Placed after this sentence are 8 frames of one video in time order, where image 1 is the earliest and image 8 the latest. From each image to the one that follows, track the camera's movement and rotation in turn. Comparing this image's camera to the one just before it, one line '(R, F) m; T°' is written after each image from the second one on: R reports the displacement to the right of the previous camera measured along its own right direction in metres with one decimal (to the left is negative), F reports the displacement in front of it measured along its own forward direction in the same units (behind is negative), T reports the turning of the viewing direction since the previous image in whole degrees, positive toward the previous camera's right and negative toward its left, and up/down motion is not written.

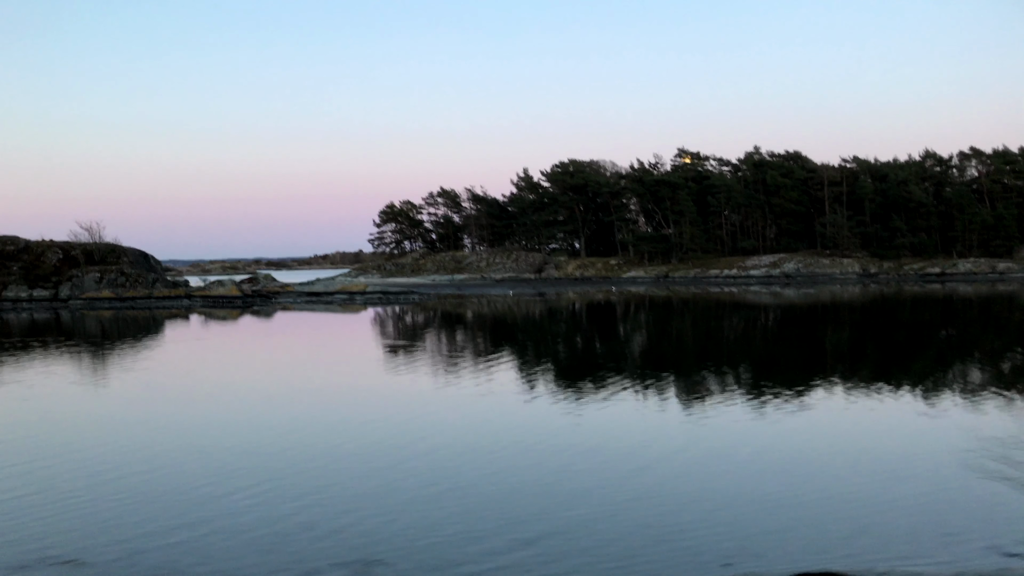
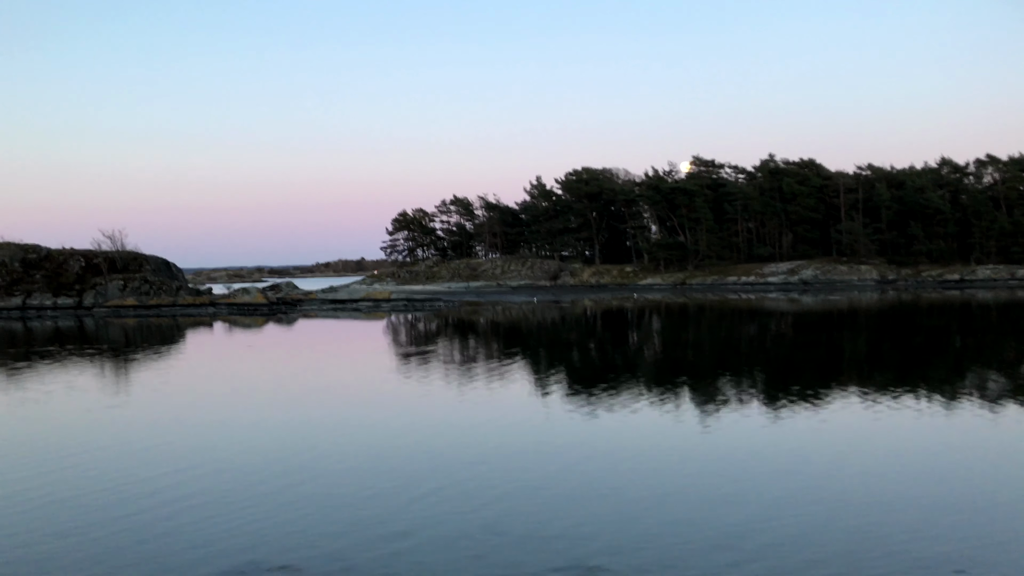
(-0.3, 0.0) m; 0°
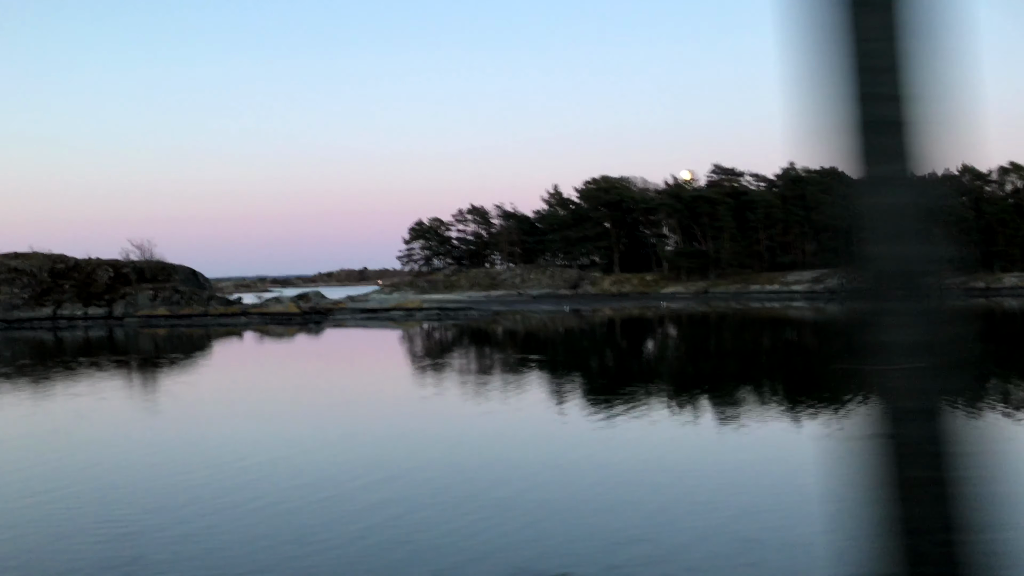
(-0.5, 0.0) m; 0°
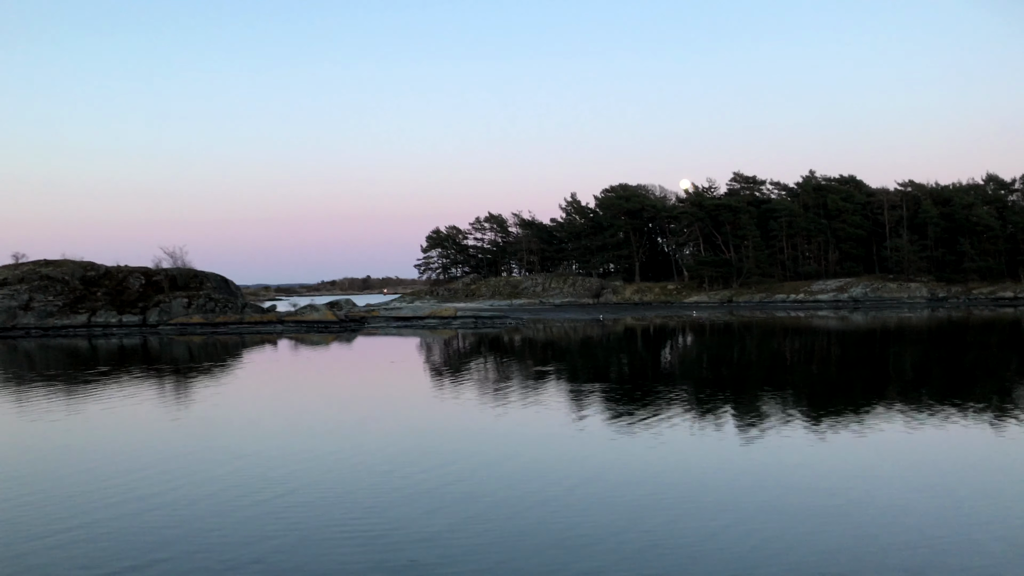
(-0.5, 0.0) m; 0°
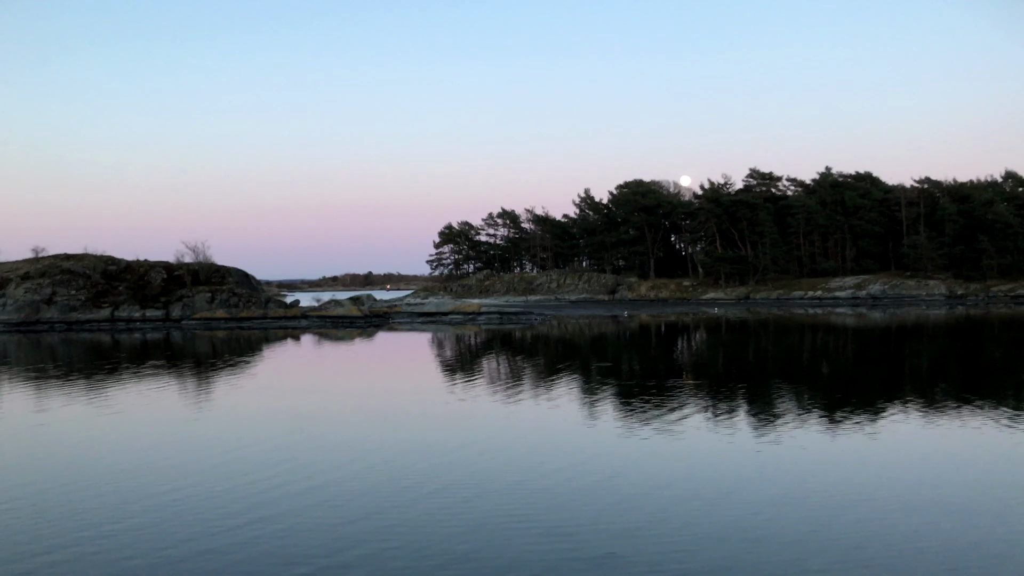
(-0.4, 0.0) m; 0°
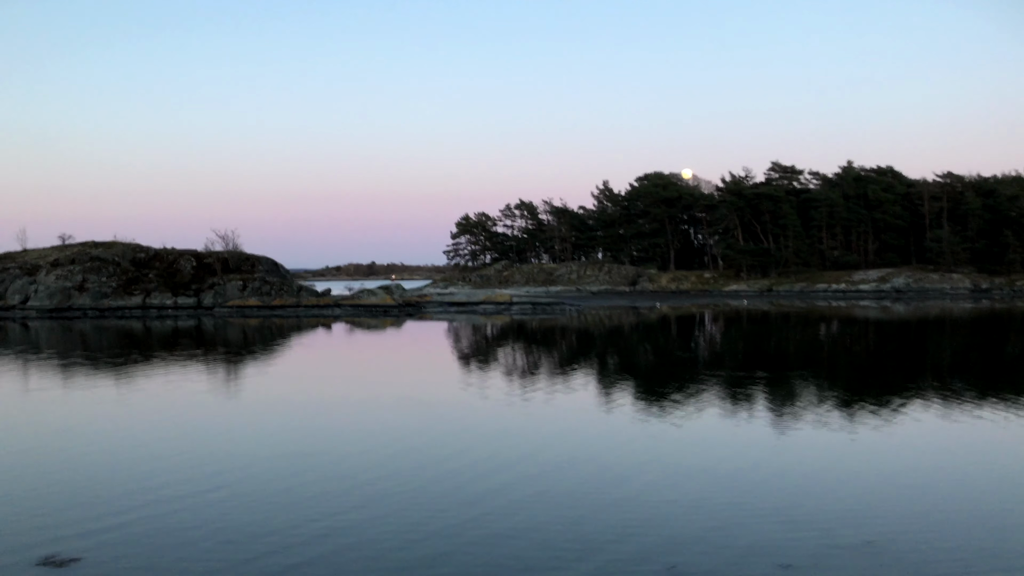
(-0.5, 0.0) m; 0°
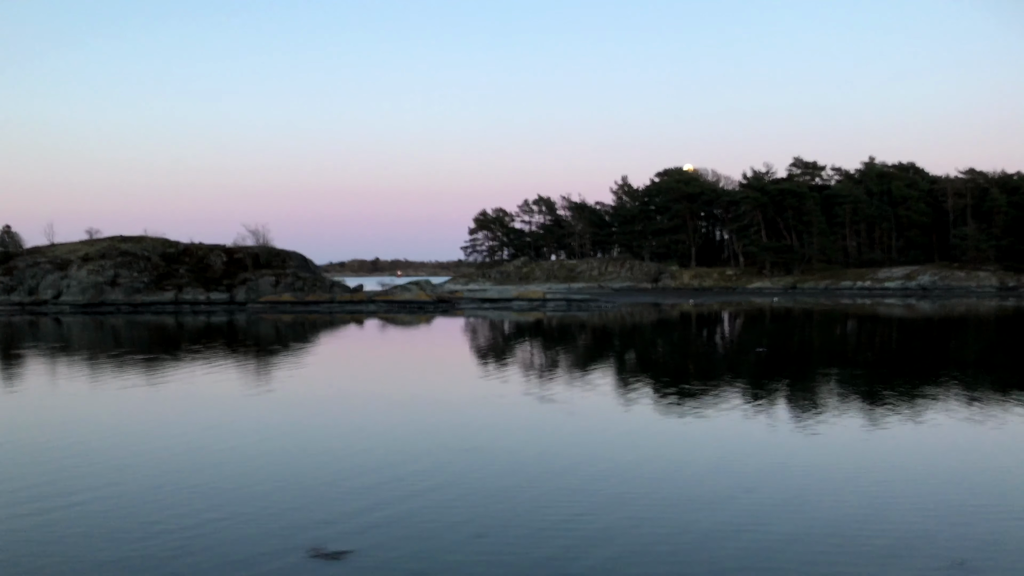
(-0.5, 0.0) m; 0°
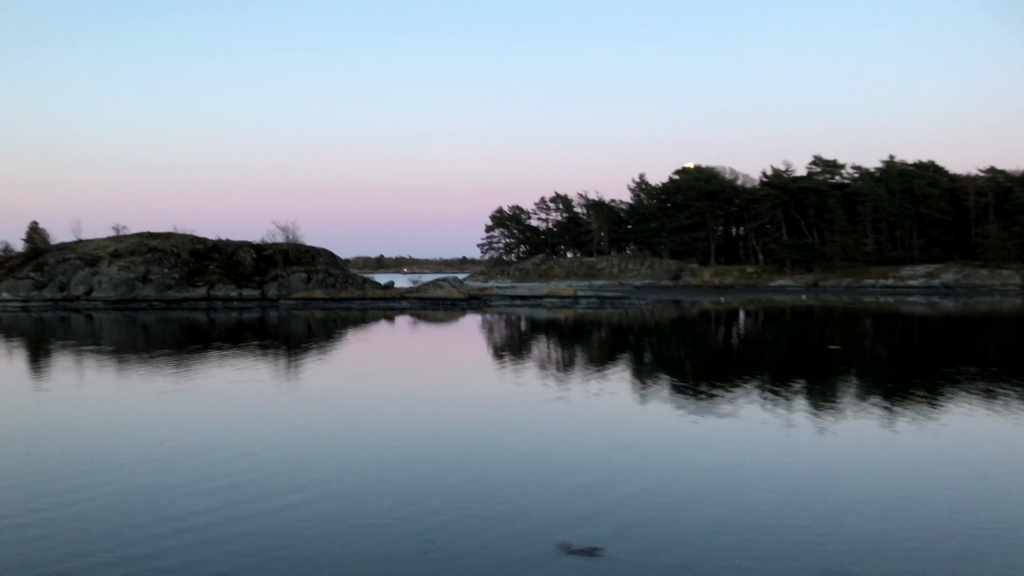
(-0.5, 0.0) m; 0°
